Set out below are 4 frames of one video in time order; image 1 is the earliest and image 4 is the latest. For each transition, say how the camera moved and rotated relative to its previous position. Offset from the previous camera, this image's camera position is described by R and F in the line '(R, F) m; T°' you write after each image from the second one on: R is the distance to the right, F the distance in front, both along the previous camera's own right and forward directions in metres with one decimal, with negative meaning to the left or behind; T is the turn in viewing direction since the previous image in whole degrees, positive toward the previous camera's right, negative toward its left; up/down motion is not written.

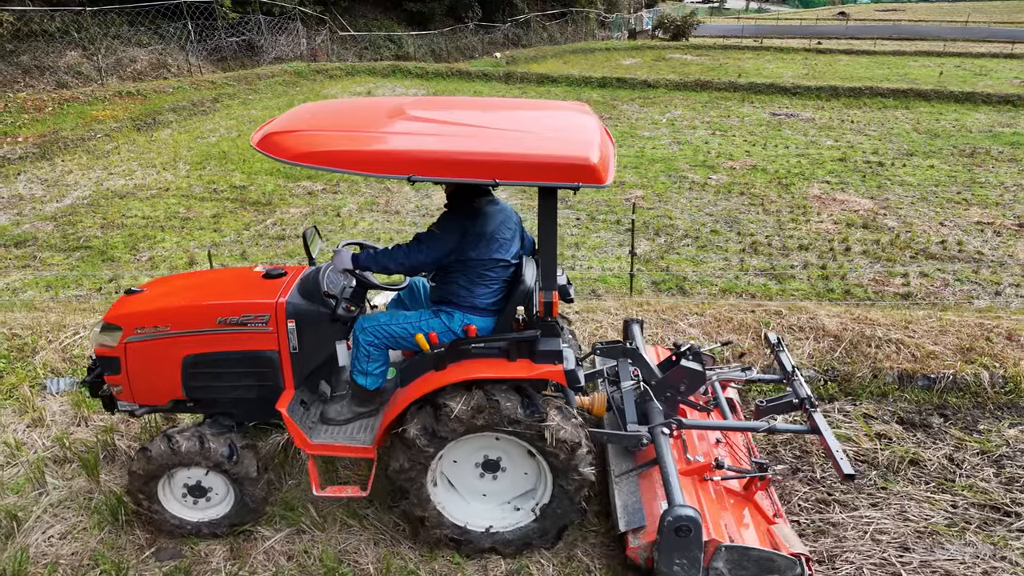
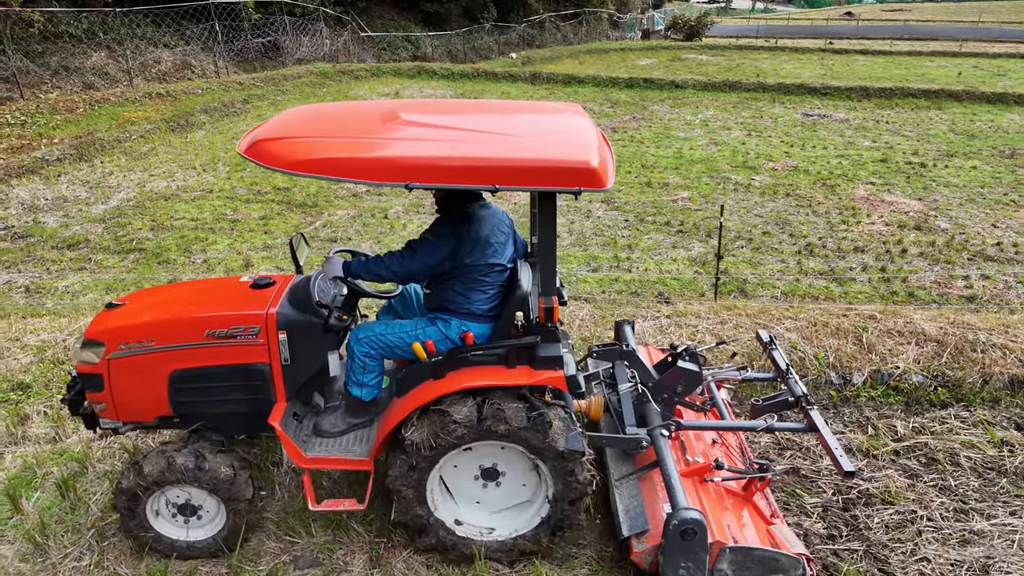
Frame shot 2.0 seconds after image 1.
(-0.6, 0.0) m; 0°
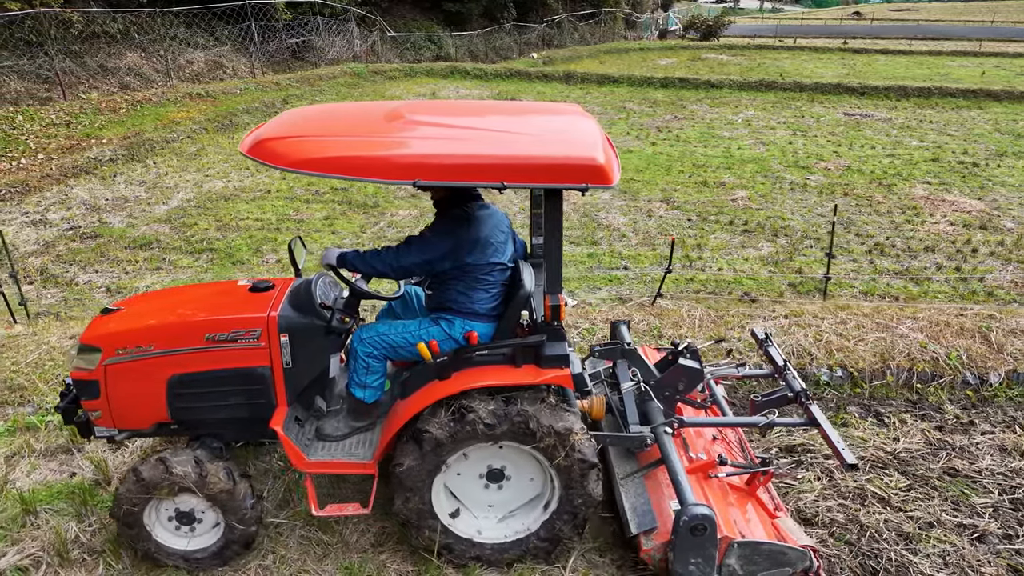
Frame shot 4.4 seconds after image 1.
(-0.7, 0.0) m; 0°
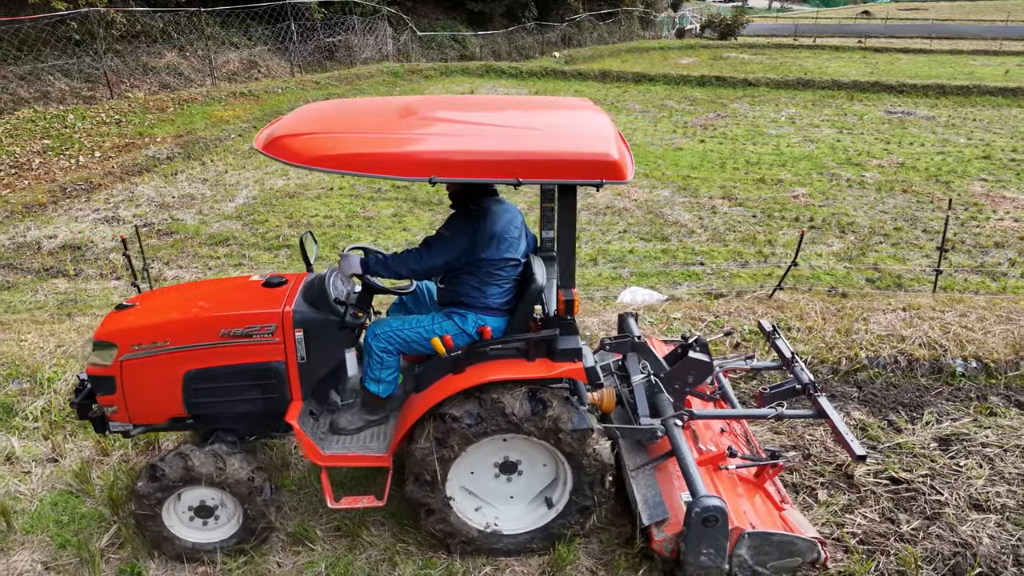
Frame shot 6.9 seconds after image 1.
(-0.7, -0.1) m; 0°
